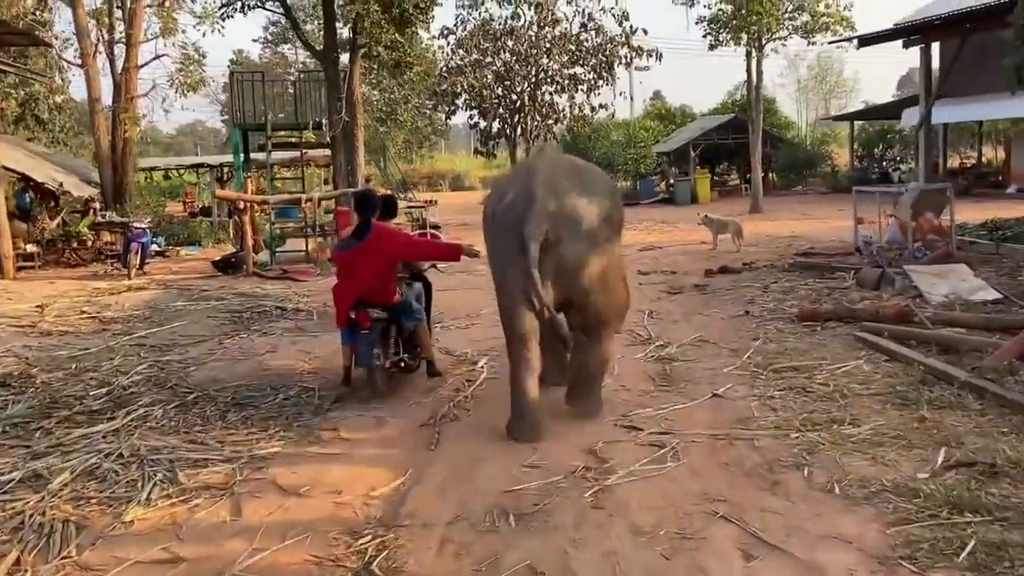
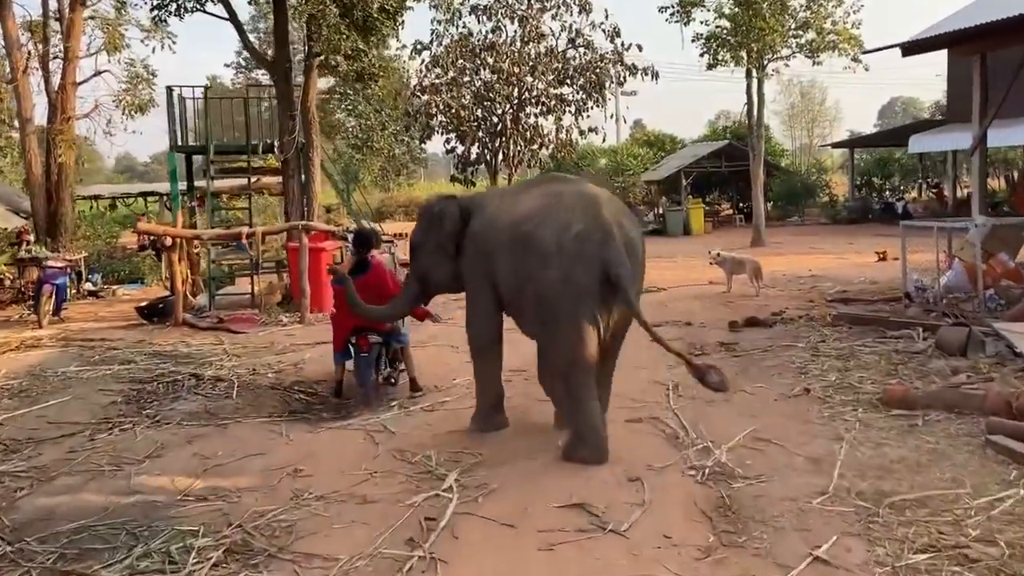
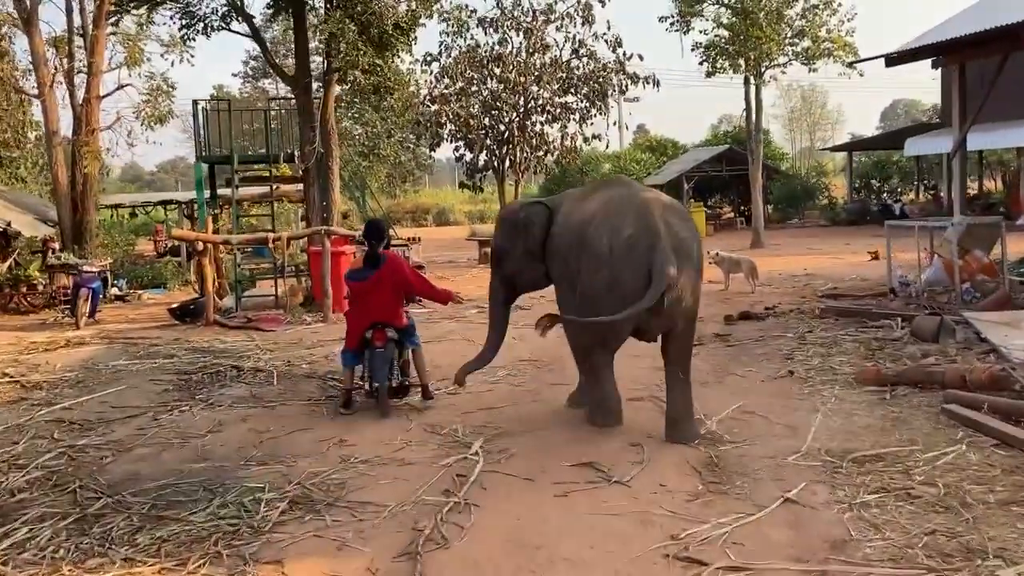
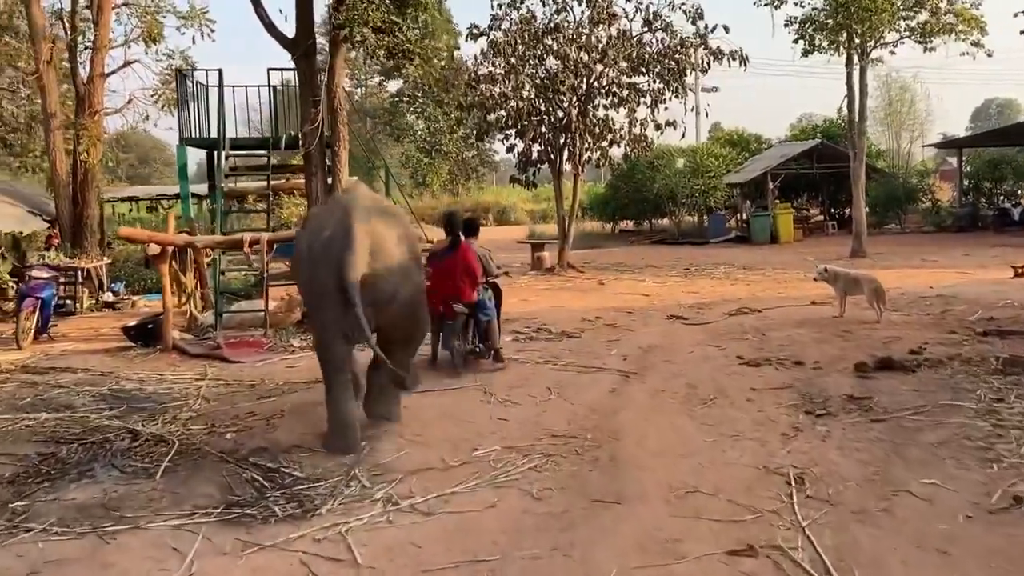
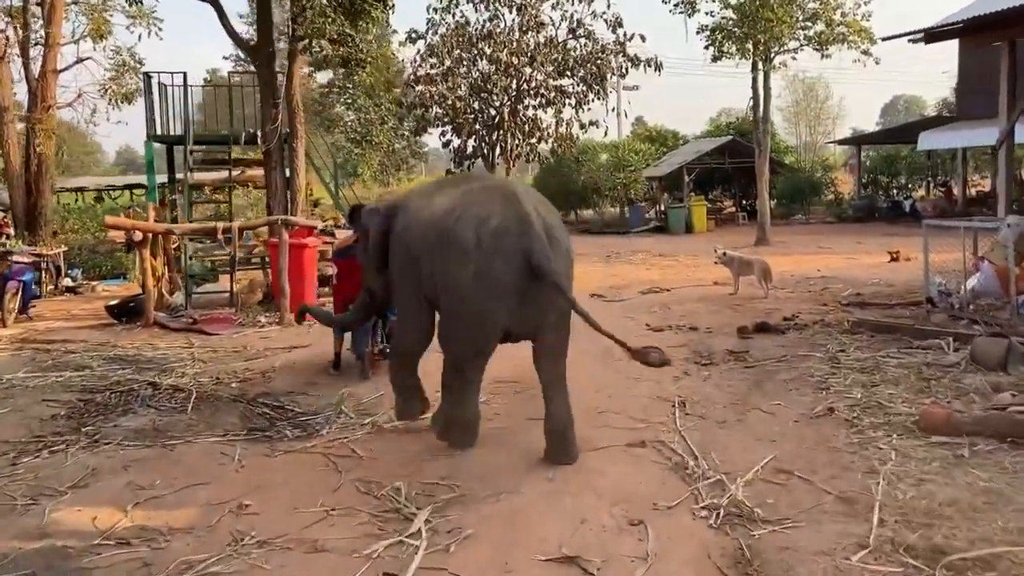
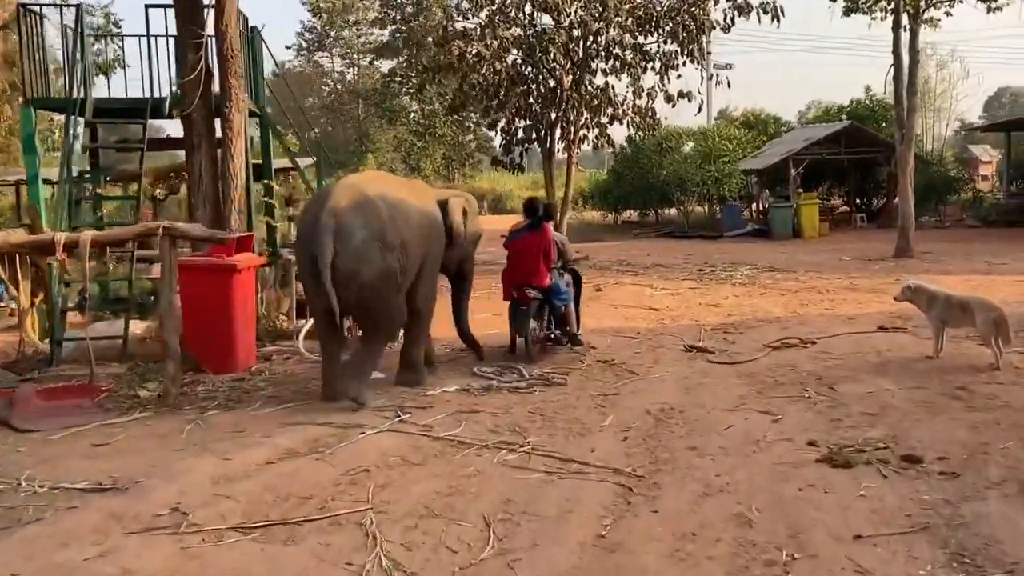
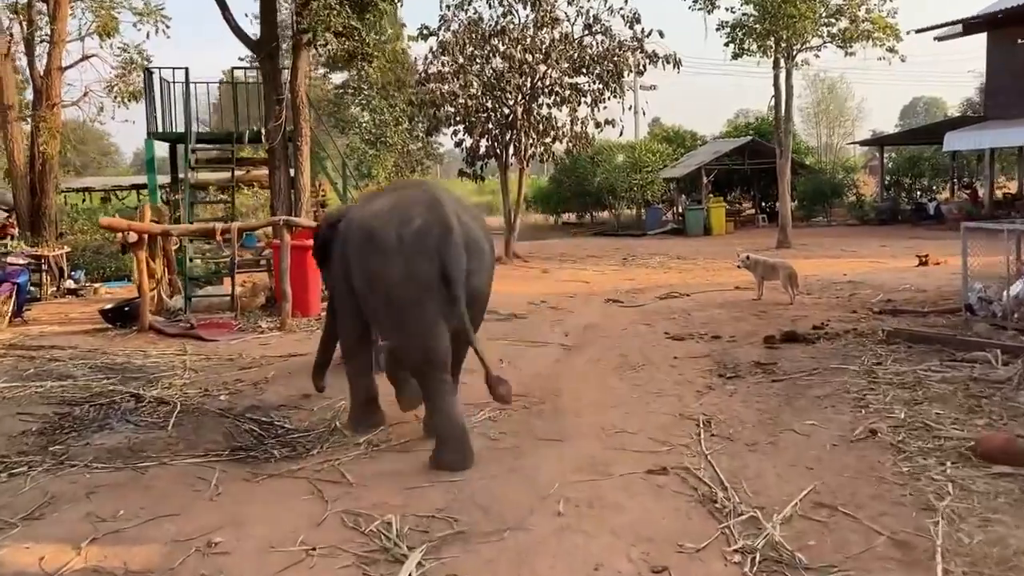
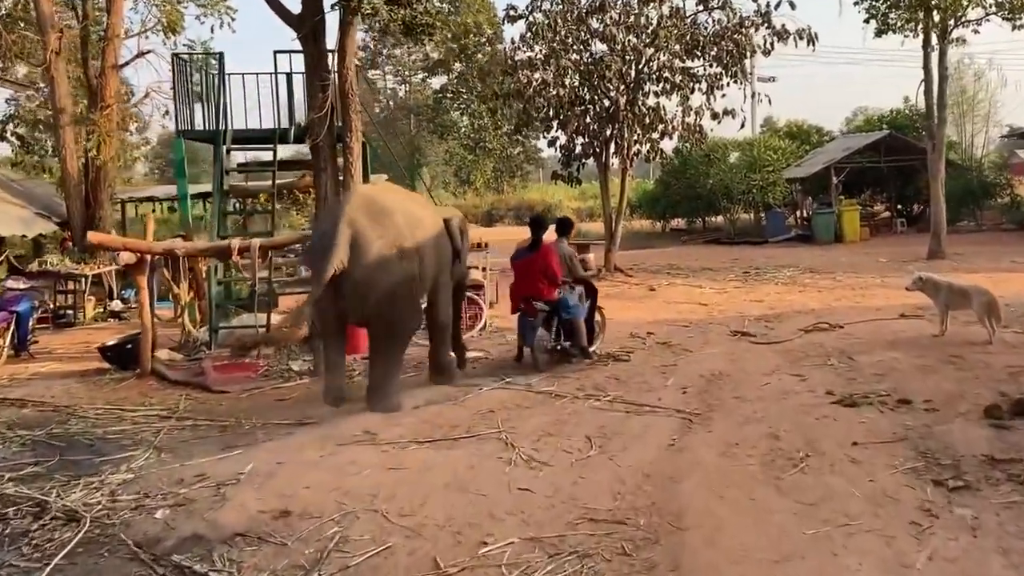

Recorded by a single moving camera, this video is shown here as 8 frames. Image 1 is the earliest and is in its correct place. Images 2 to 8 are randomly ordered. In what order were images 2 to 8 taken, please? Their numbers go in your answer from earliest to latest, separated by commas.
3, 2, 5, 7, 4, 8, 6
